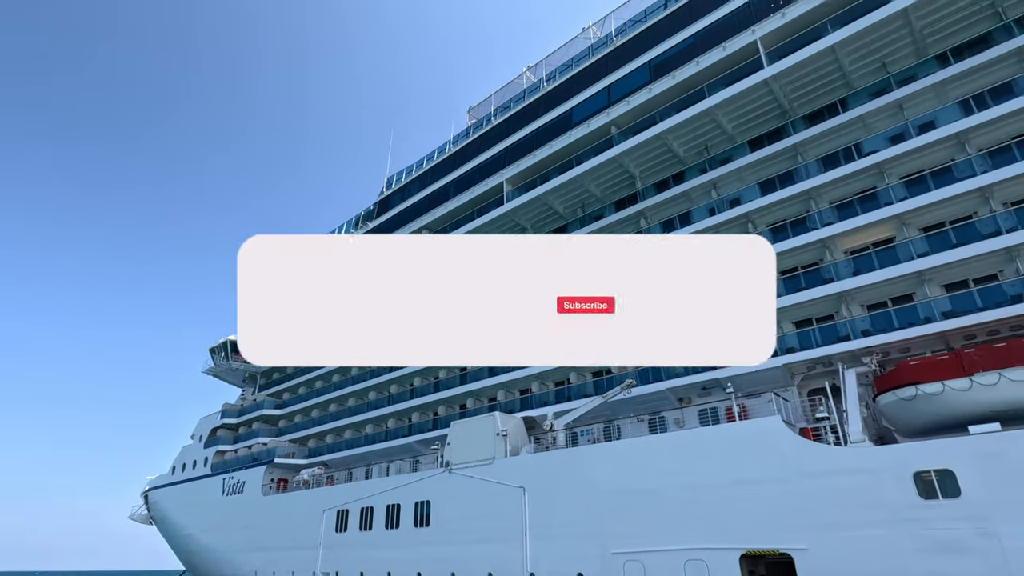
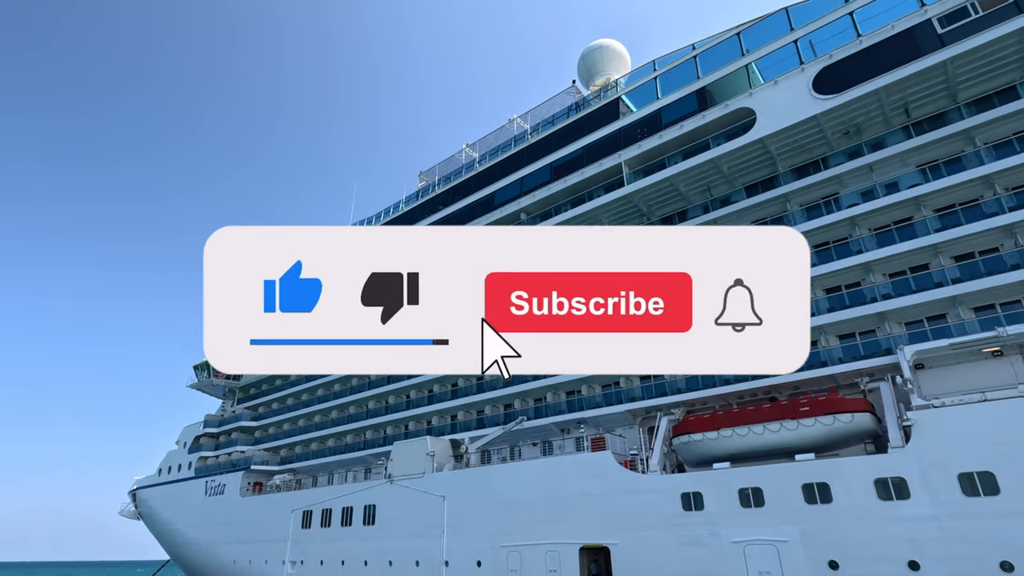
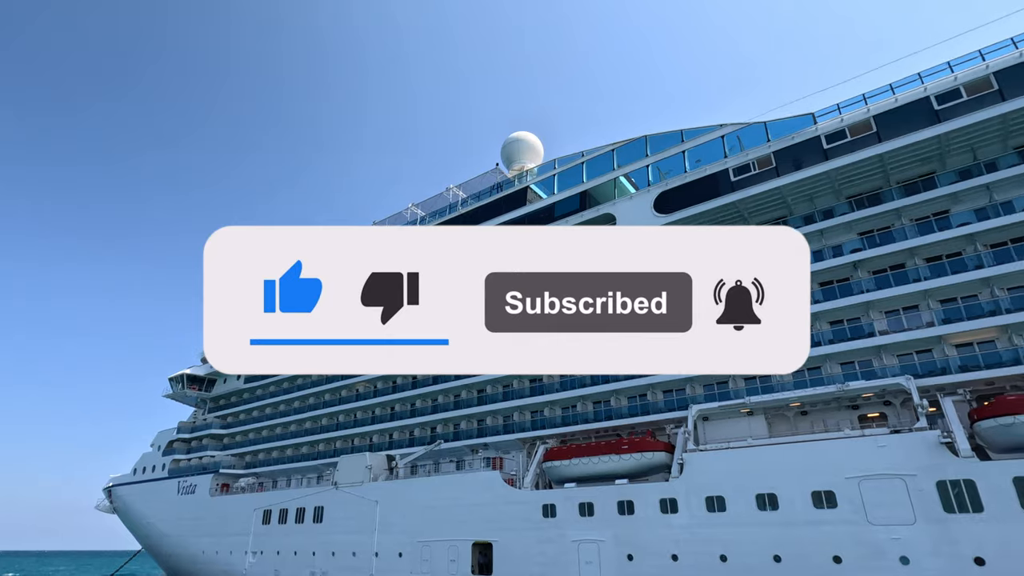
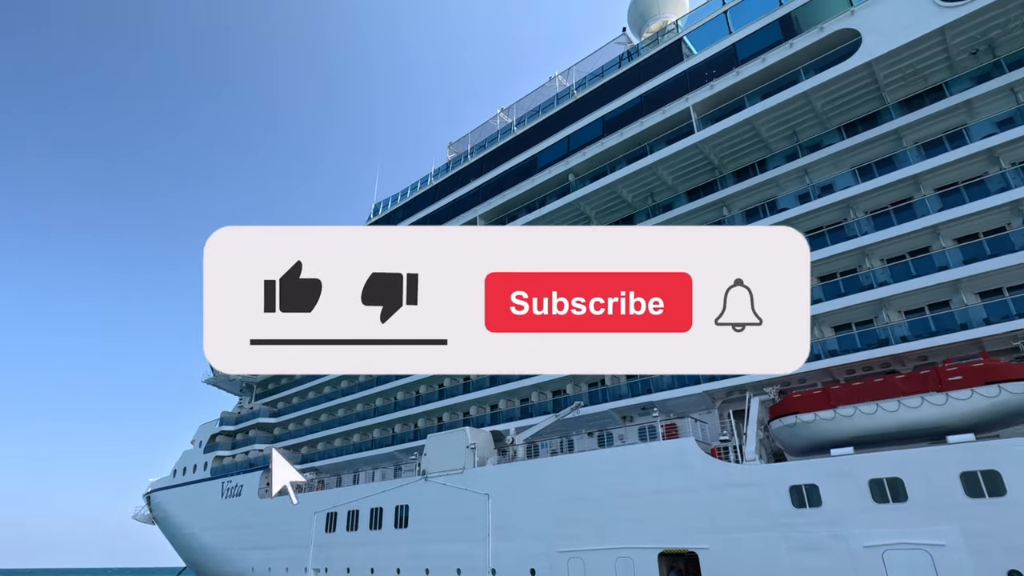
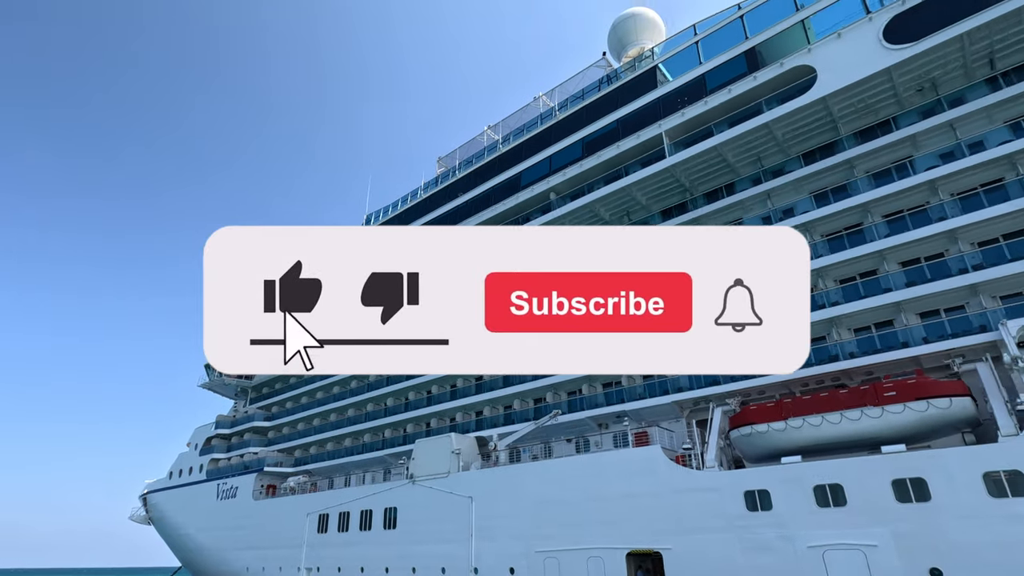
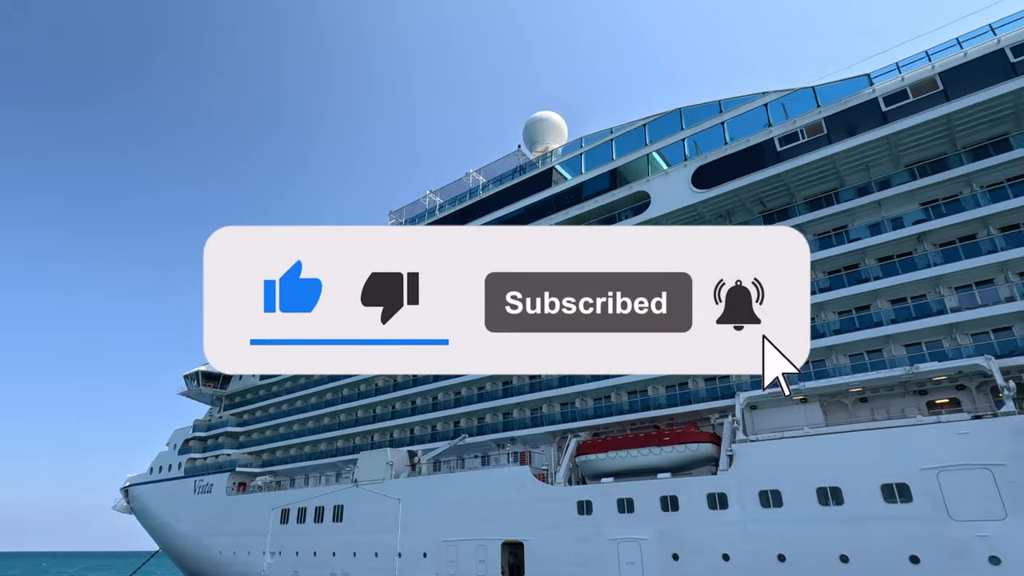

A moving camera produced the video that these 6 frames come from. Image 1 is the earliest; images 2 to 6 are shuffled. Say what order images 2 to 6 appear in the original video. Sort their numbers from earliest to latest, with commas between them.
4, 5, 2, 6, 3
